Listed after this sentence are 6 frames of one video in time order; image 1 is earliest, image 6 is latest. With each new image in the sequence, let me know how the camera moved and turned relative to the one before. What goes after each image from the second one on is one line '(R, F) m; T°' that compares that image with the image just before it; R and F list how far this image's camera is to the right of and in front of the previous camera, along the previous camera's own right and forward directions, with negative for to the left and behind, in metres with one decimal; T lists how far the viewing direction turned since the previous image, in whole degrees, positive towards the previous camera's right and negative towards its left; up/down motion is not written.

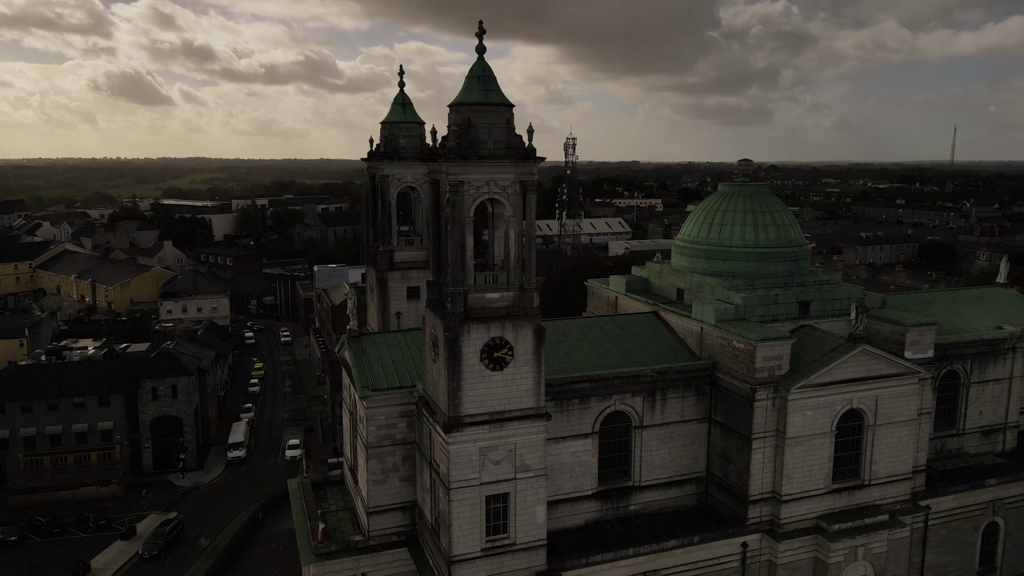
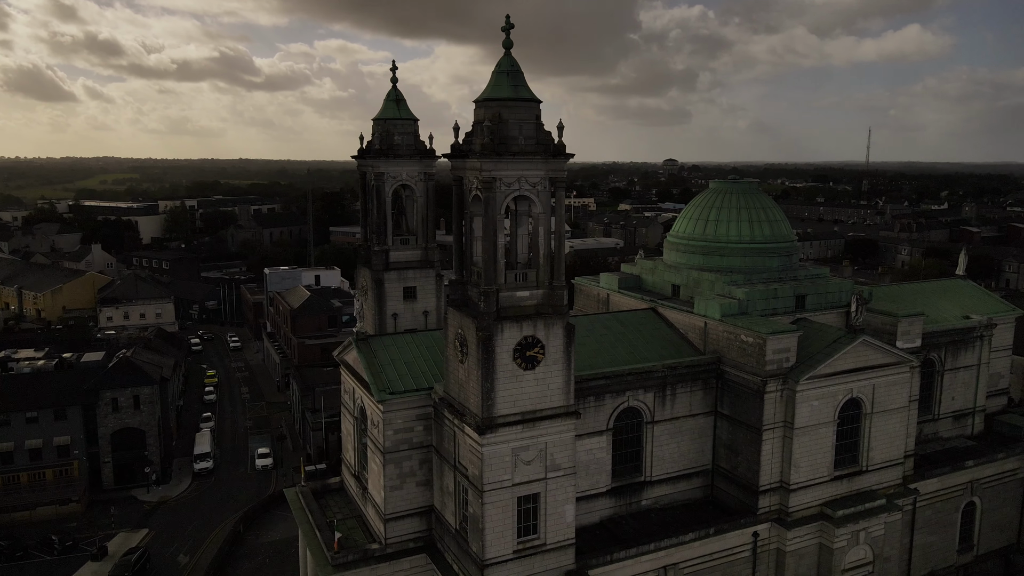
(-3.5, +0.5) m; +6°
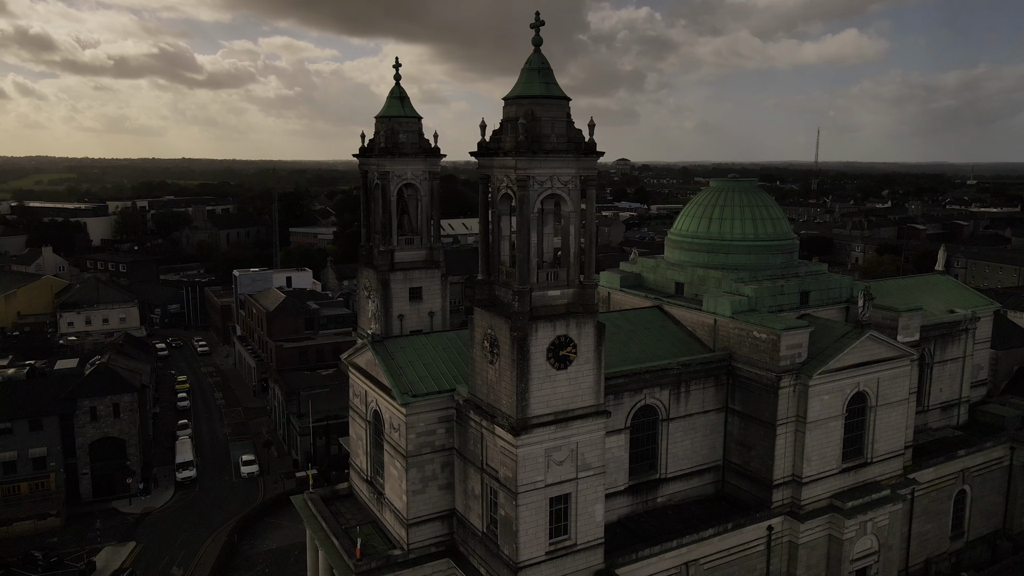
(-2.7, +0.3) m; +4°
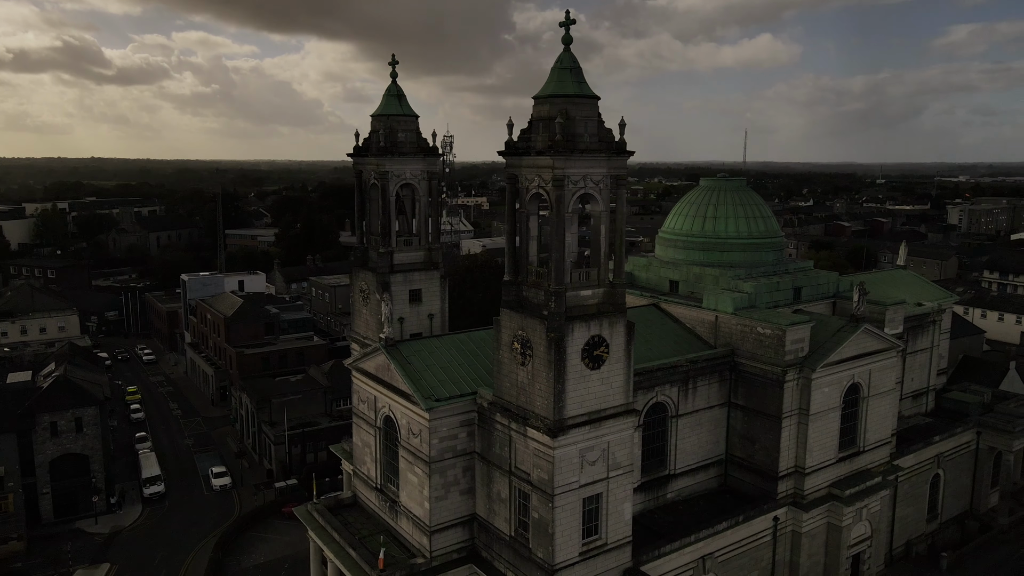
(-3.4, +0.4) m; +5°
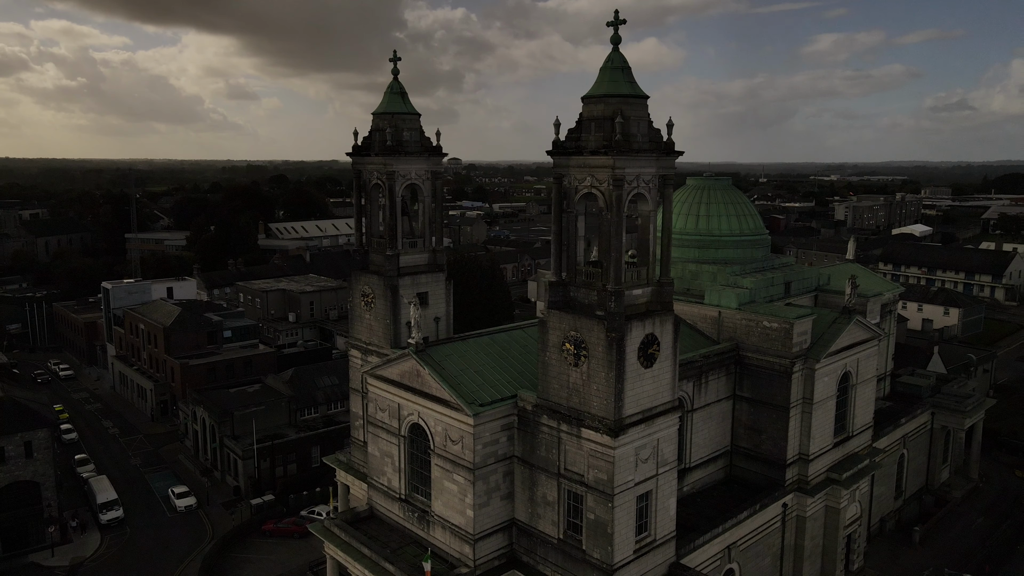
(-5.2, +0.7) m; +8°
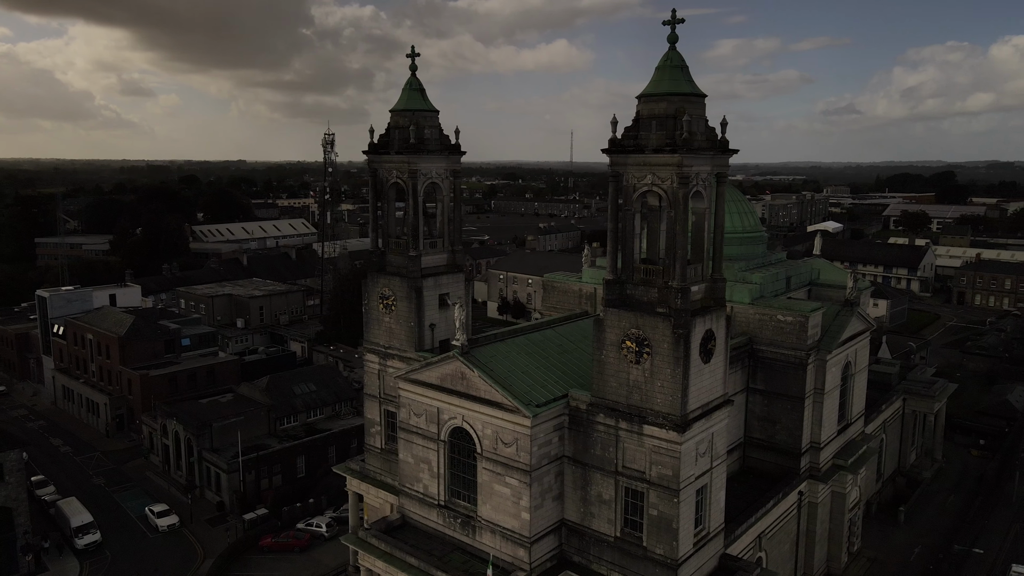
(-4.9, +0.6) m; +6°
